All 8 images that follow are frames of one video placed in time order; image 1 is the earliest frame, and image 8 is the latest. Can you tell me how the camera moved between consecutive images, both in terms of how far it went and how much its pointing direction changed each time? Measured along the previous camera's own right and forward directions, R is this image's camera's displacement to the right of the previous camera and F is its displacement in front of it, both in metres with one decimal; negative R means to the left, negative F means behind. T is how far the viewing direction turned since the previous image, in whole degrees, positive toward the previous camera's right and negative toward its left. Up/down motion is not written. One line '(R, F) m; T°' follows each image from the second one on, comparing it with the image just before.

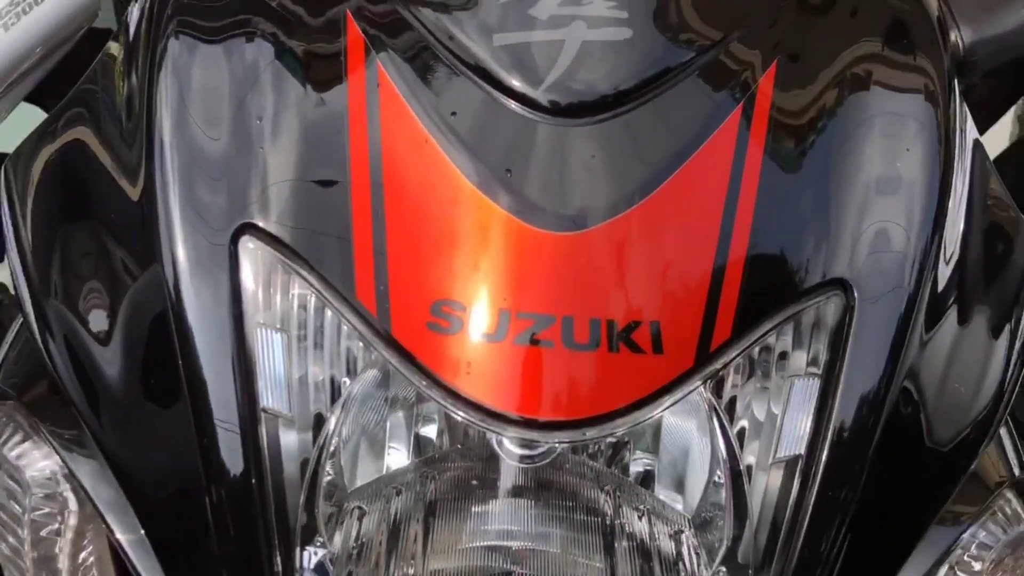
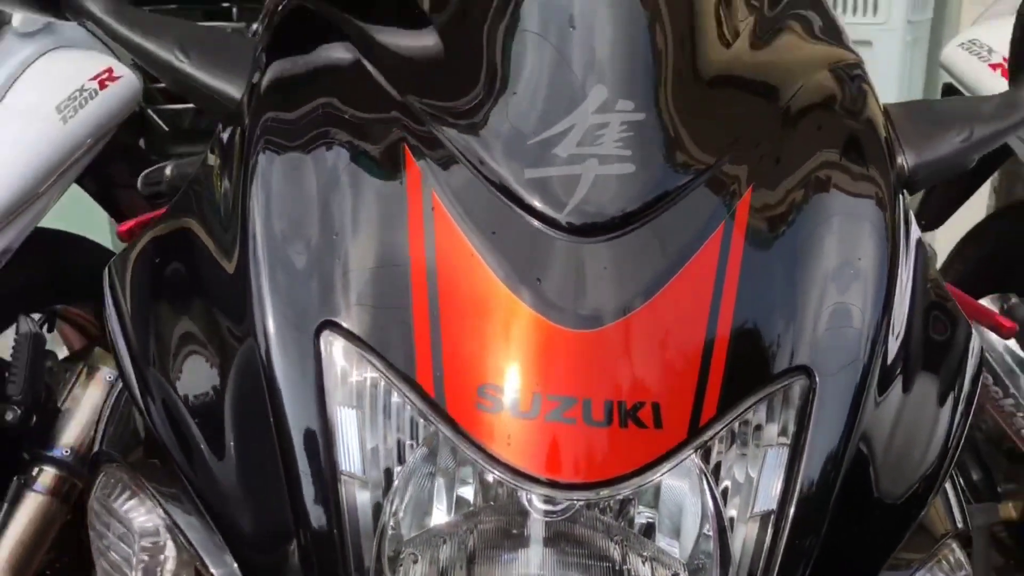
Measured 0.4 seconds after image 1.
(0.0, -0.1) m; -3°
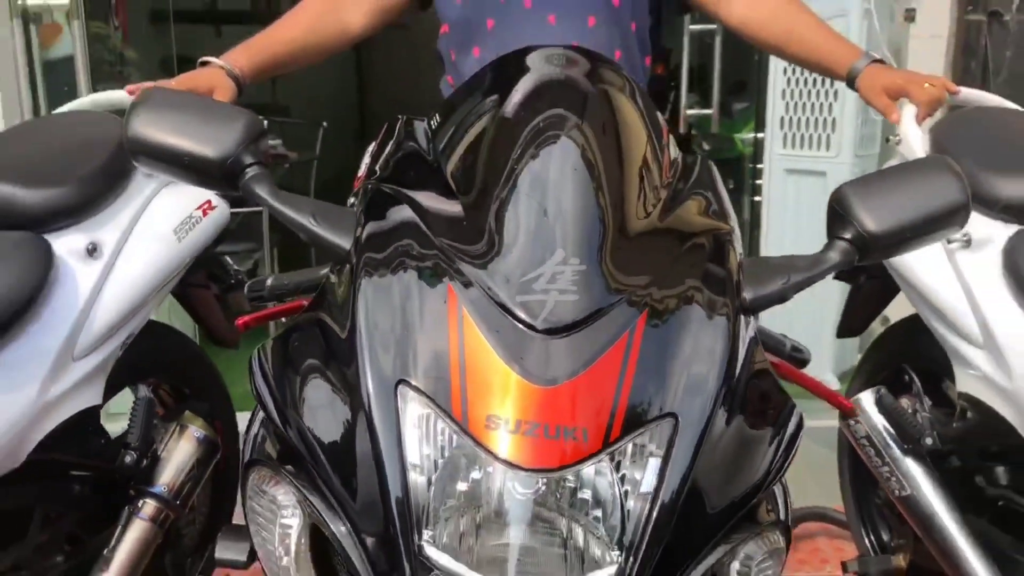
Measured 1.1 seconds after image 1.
(0.0, -0.3) m; 0°
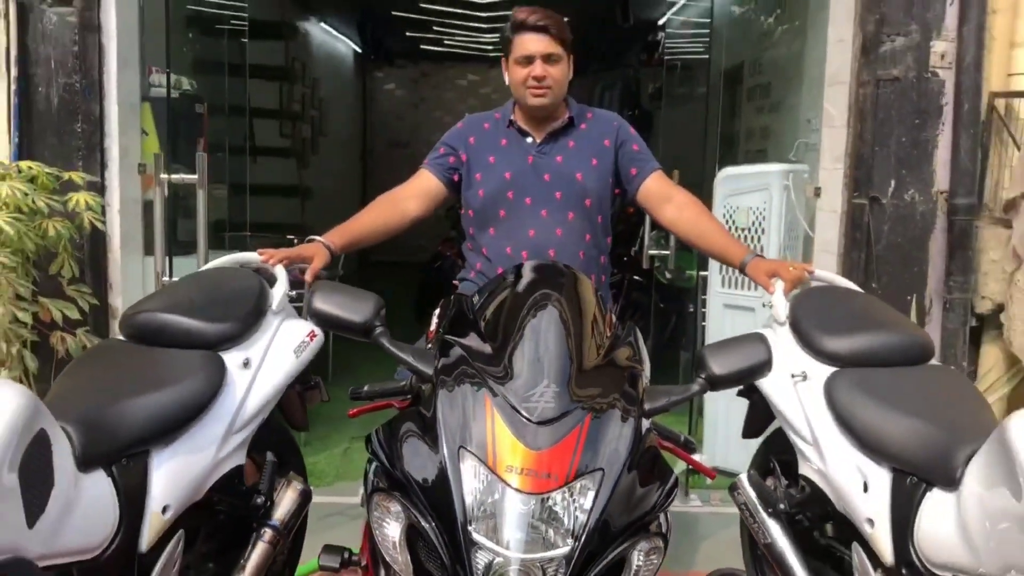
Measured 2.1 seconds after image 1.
(0.0, -0.7) m; +1°
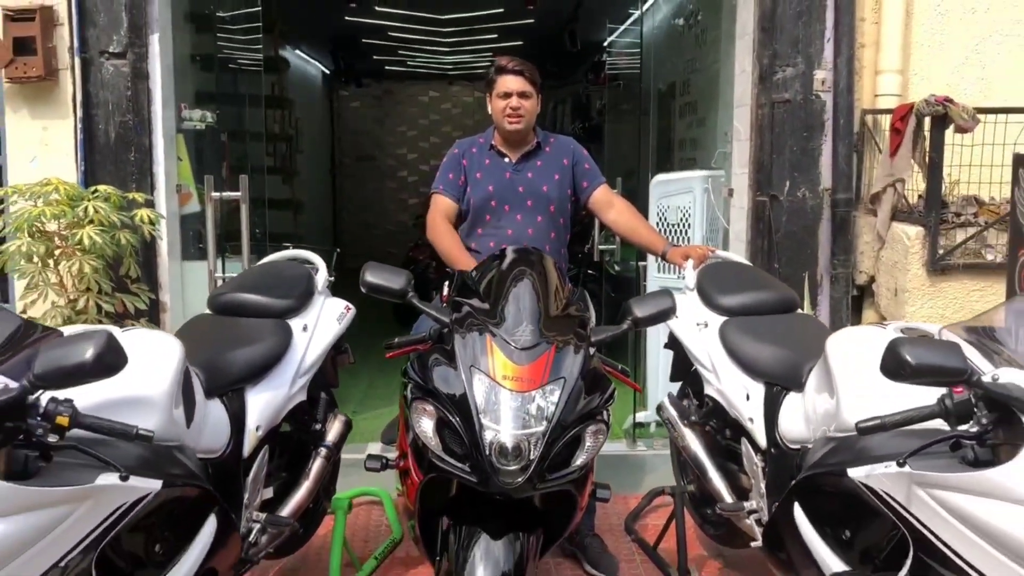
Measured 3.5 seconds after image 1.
(-0.1, -0.8) m; +2°
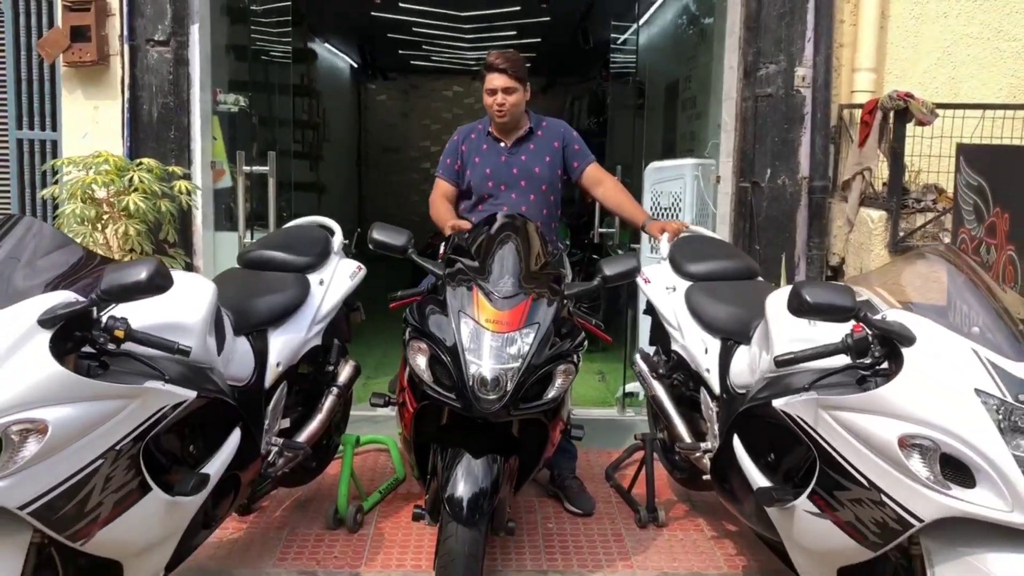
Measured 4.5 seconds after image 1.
(+0.1, -0.4) m; -2°
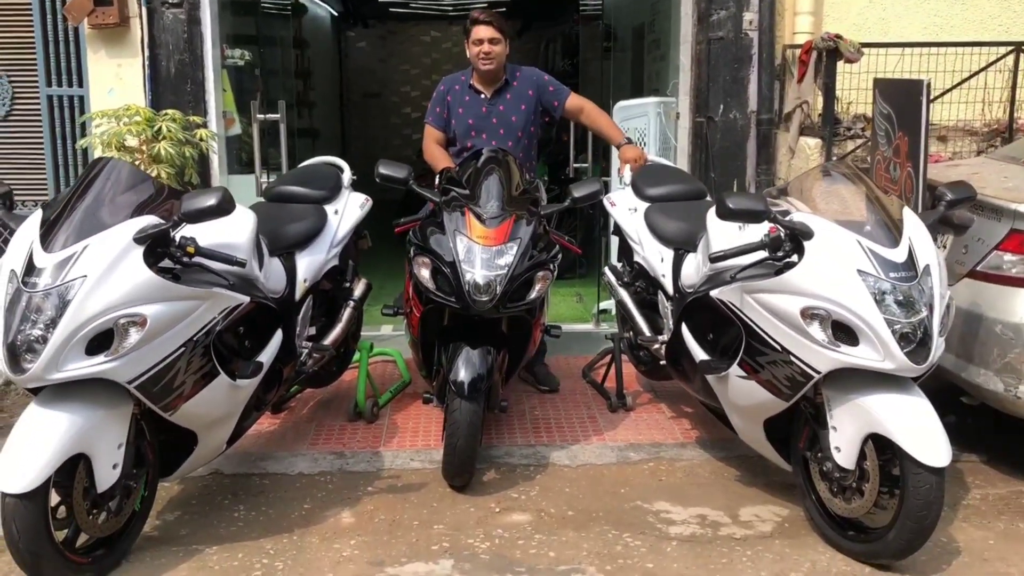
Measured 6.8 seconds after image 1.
(0.0, -0.6) m; +1°
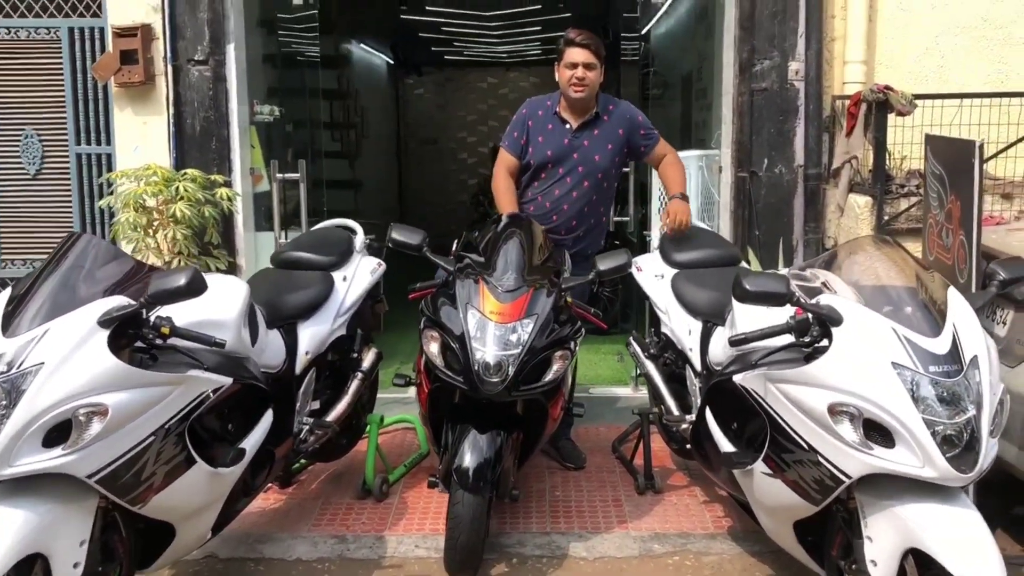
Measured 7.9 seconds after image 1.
(+0.2, +0.2) m; -4°
